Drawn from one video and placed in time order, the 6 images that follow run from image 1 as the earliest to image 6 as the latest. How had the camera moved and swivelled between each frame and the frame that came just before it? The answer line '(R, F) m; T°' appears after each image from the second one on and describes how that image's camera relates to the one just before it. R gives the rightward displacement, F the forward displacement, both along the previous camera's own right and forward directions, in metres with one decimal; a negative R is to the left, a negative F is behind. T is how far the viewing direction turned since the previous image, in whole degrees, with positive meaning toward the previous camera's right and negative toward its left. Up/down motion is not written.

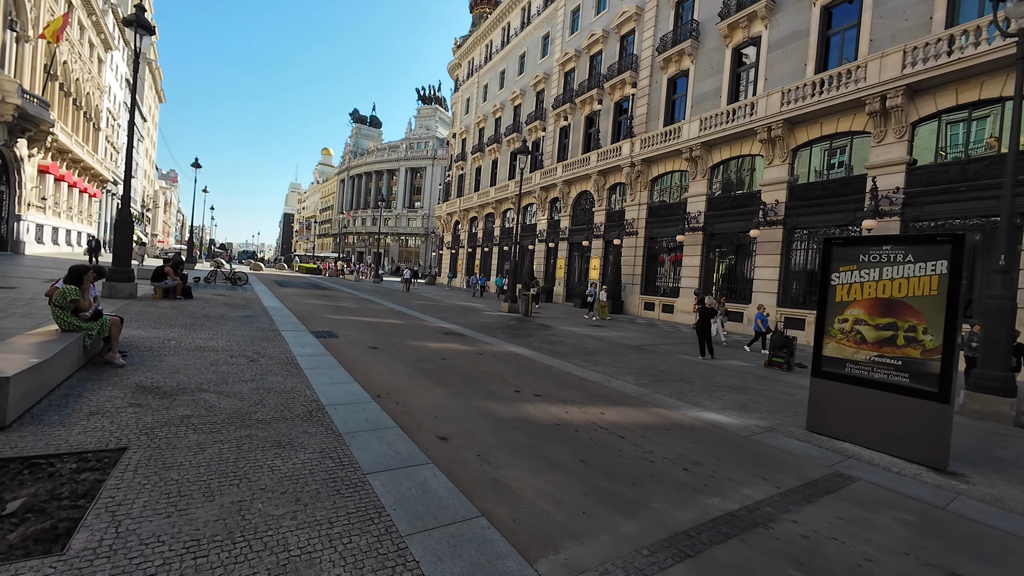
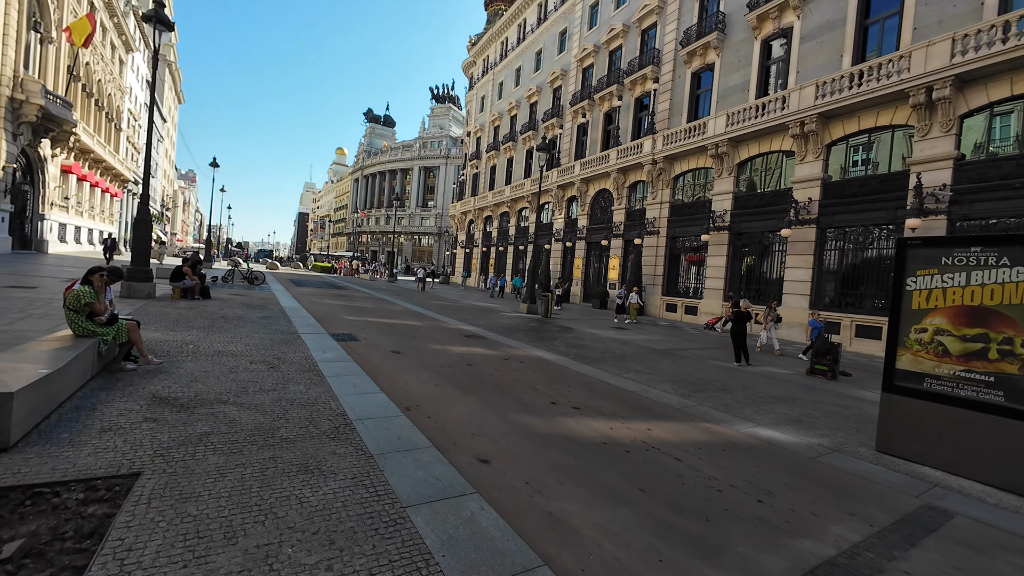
(-0.3, +0.4) m; -2°
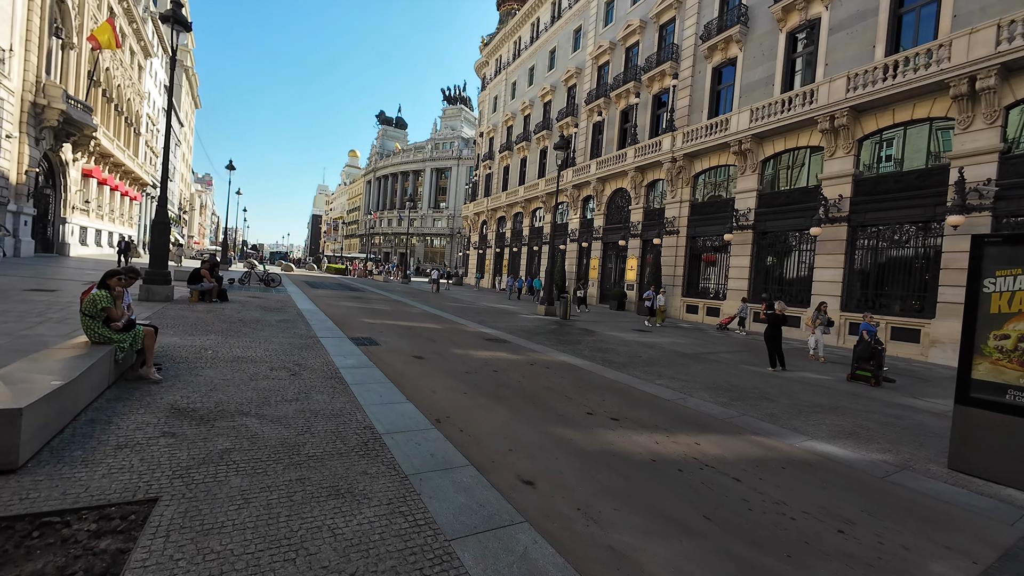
(-0.3, +0.3) m; -1°
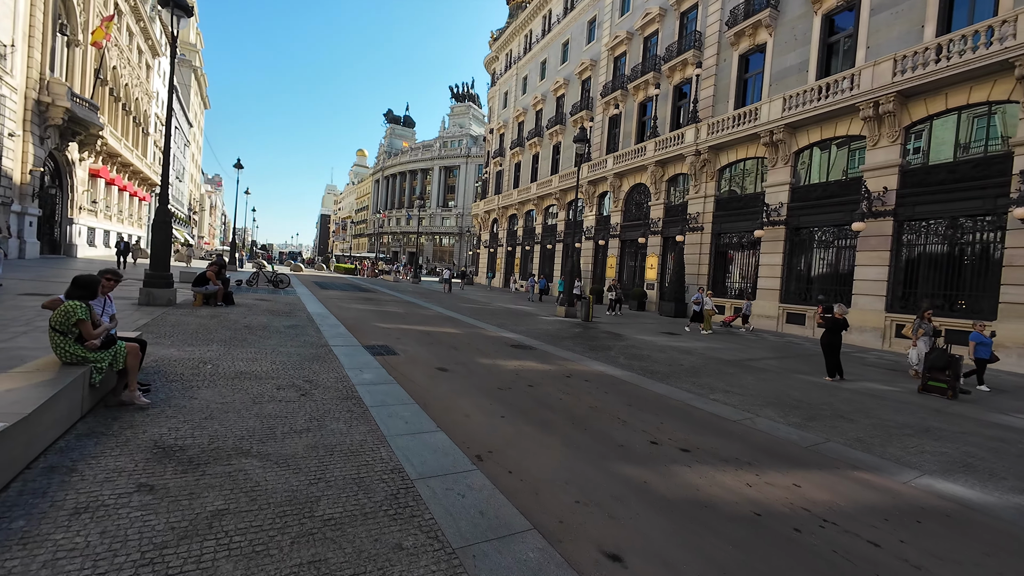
(-0.4, +0.8) m; -1°
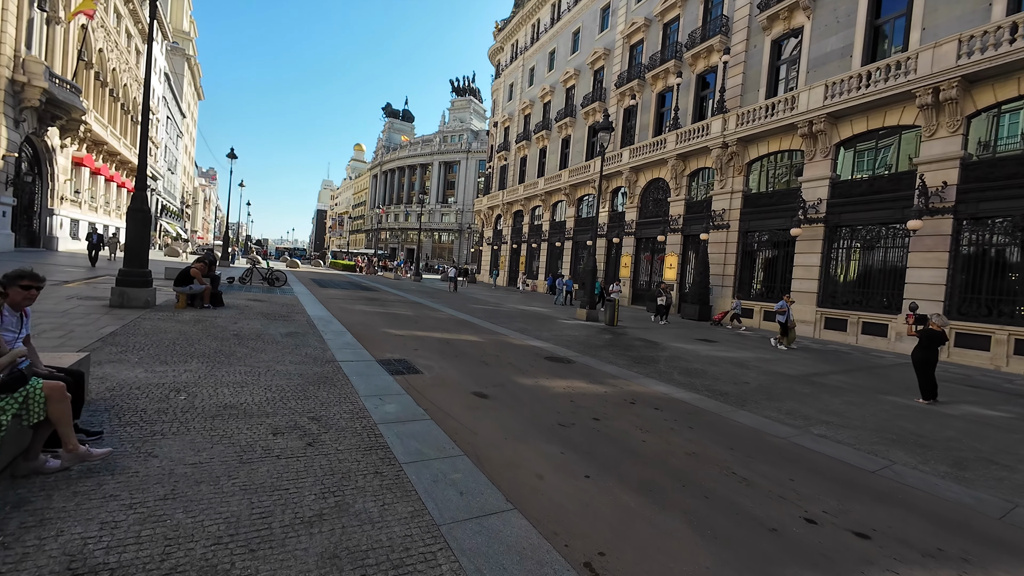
(-0.8, +1.4) m; +1°
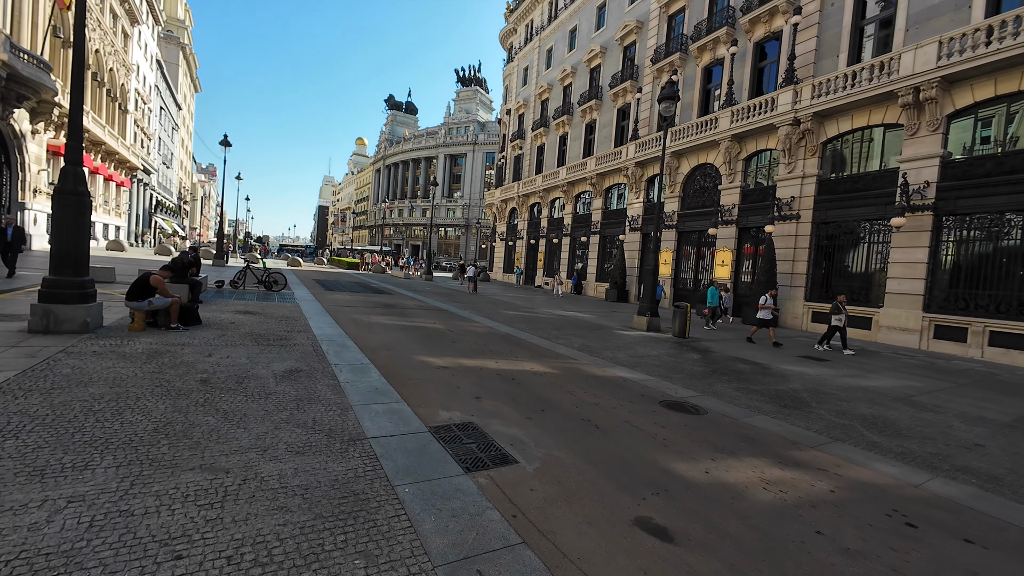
(-1.3, +2.7) m; 0°
